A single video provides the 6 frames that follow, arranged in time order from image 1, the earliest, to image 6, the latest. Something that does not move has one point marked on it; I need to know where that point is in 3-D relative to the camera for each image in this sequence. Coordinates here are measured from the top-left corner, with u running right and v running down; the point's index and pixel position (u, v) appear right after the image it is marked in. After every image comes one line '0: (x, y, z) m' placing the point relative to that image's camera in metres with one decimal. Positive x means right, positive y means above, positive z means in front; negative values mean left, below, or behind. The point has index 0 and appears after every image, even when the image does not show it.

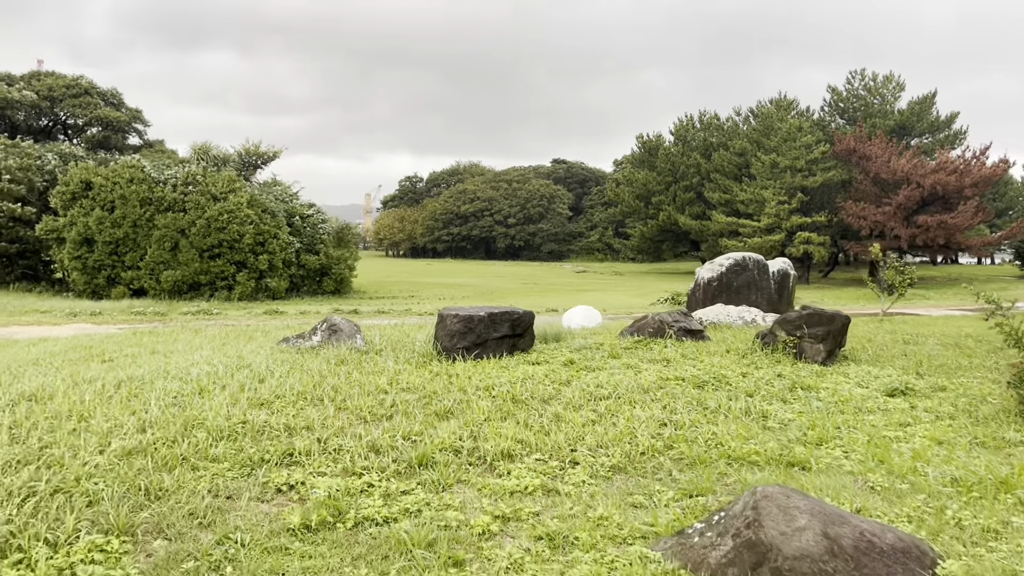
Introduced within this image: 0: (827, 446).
0: (+1.8, -0.9, +4.8) m
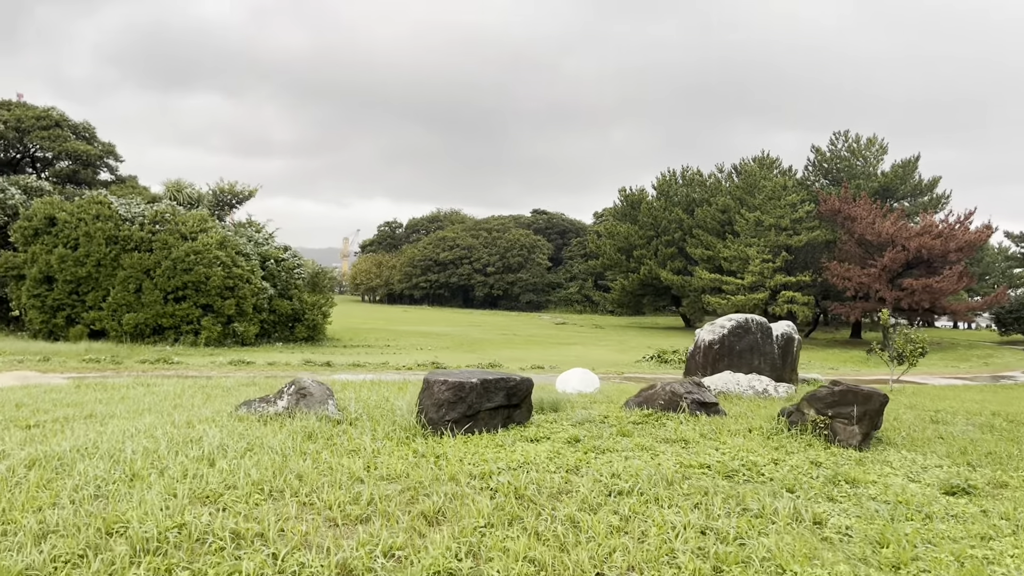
0: (+1.9, -1.3, +3.9) m
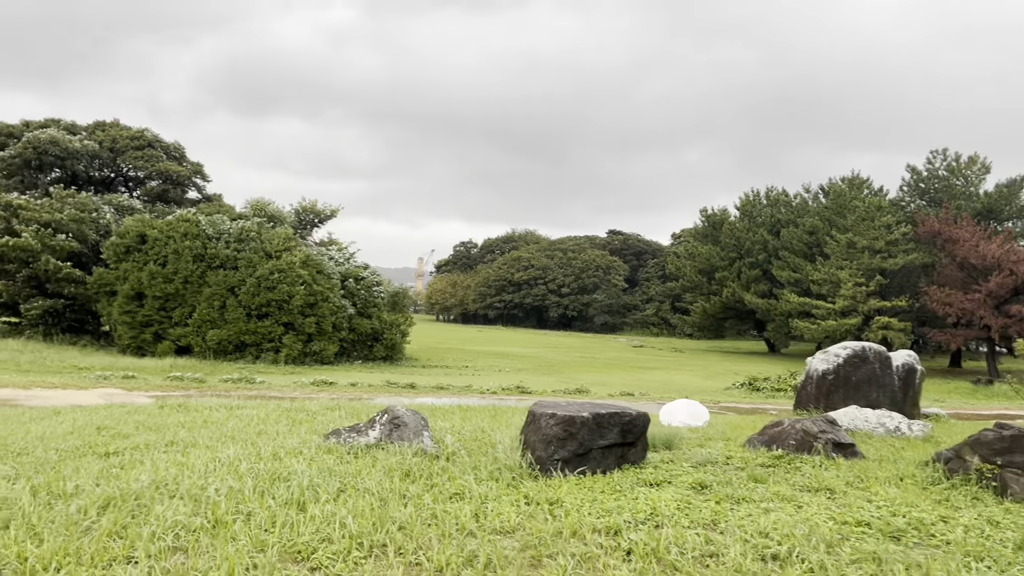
0: (+2.4, -1.4, +3.0) m
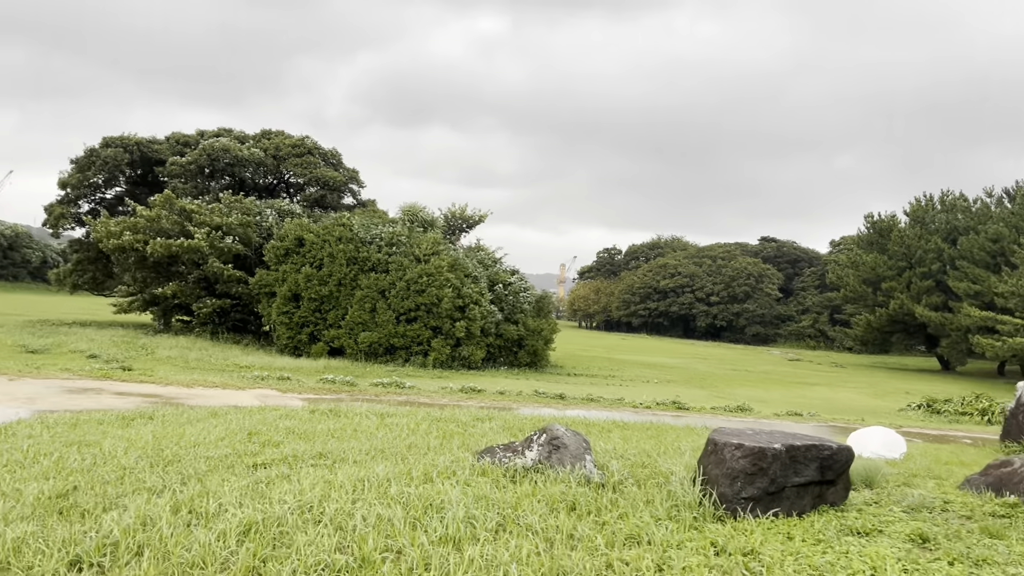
0: (+3.0, -1.5, +1.9) m
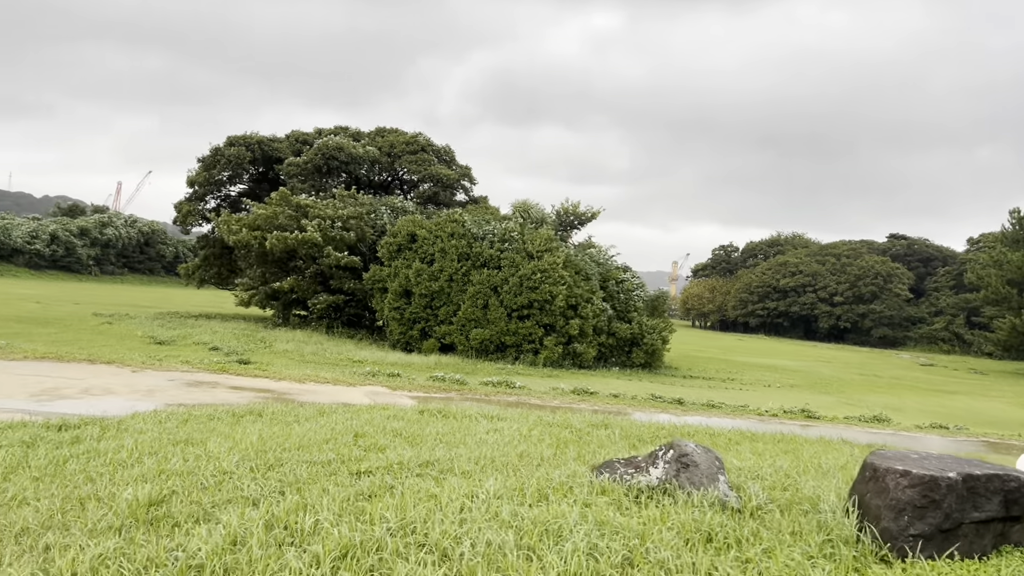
0: (+3.2, -1.5, +1.0) m
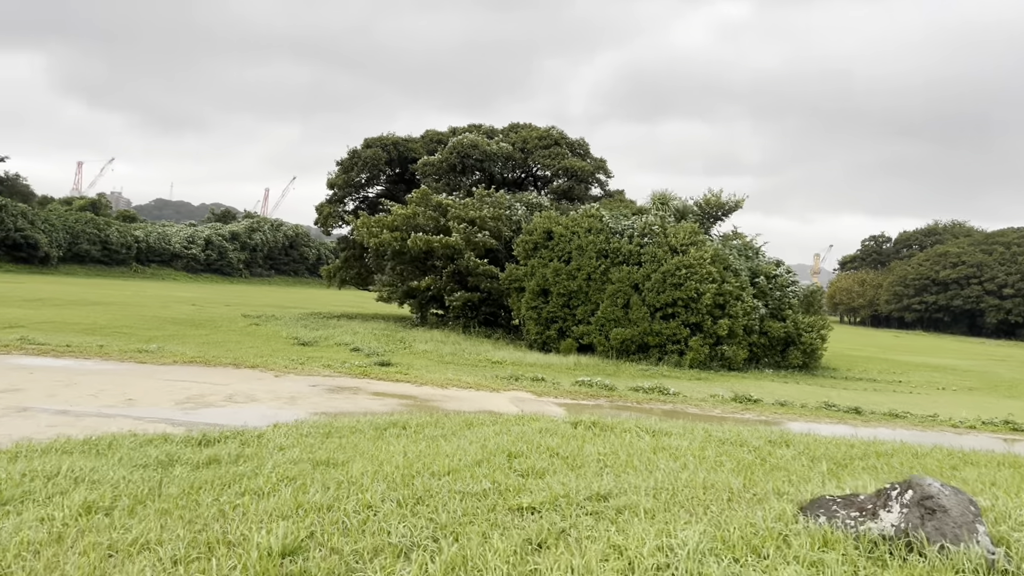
0: (+3.5, -1.5, -0.4) m
